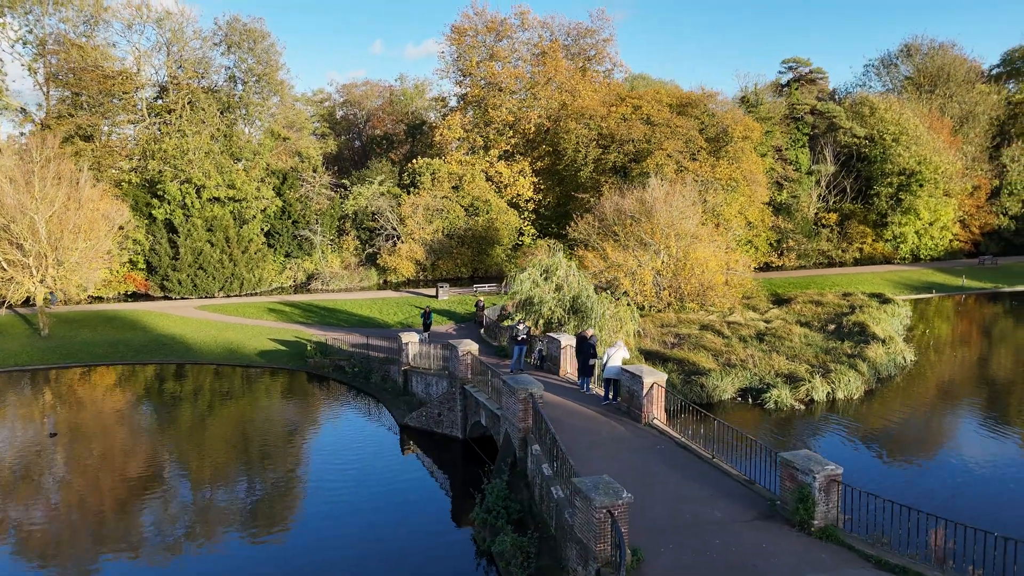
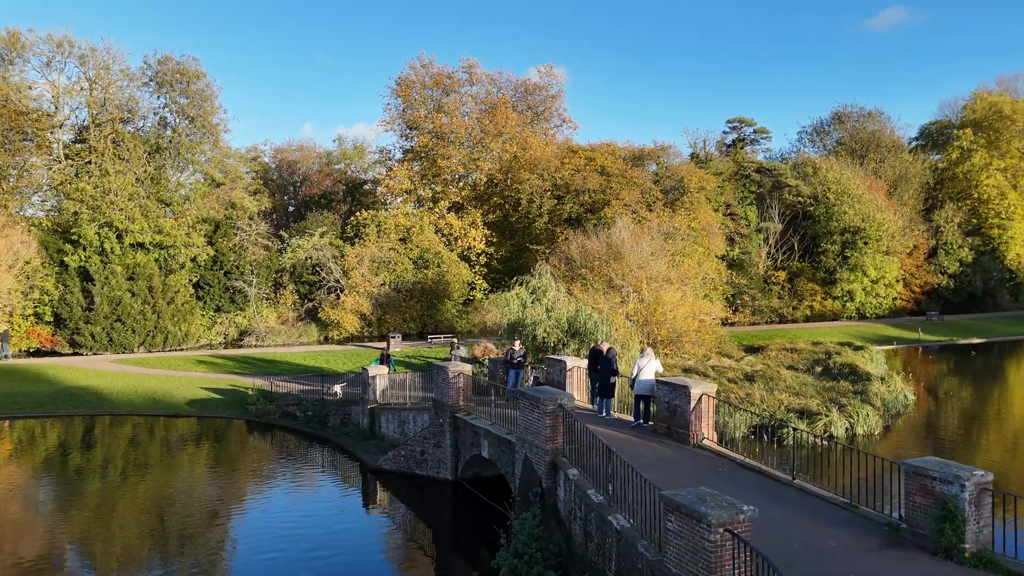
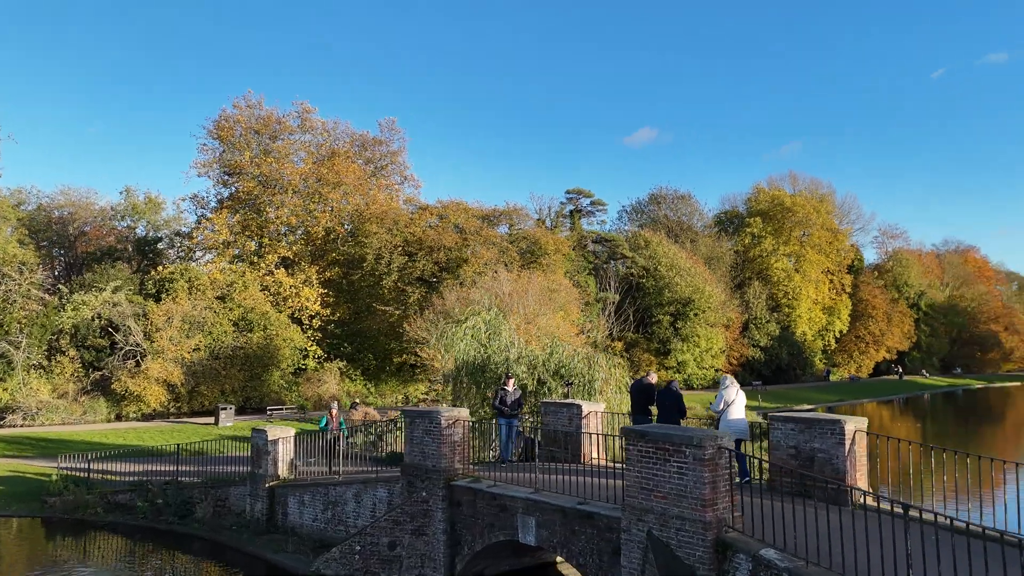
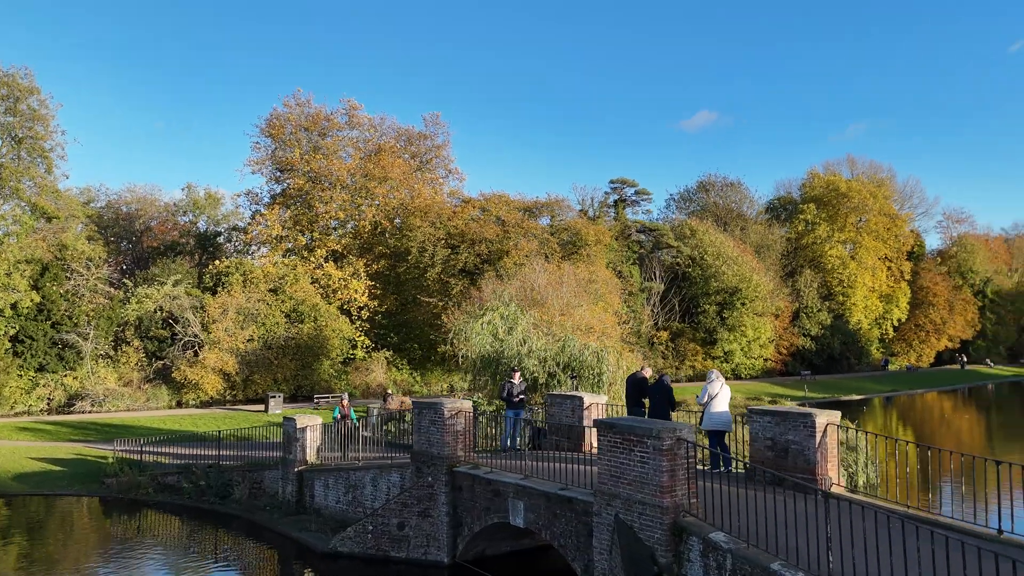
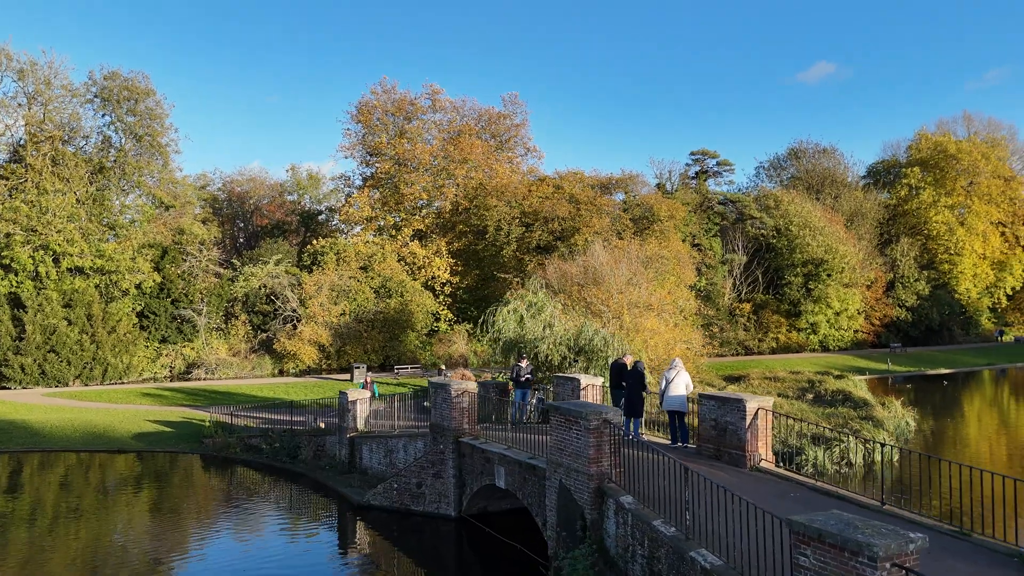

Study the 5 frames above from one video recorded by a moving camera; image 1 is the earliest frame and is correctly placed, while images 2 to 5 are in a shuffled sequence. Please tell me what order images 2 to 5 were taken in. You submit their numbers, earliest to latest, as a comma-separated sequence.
2, 5, 4, 3
